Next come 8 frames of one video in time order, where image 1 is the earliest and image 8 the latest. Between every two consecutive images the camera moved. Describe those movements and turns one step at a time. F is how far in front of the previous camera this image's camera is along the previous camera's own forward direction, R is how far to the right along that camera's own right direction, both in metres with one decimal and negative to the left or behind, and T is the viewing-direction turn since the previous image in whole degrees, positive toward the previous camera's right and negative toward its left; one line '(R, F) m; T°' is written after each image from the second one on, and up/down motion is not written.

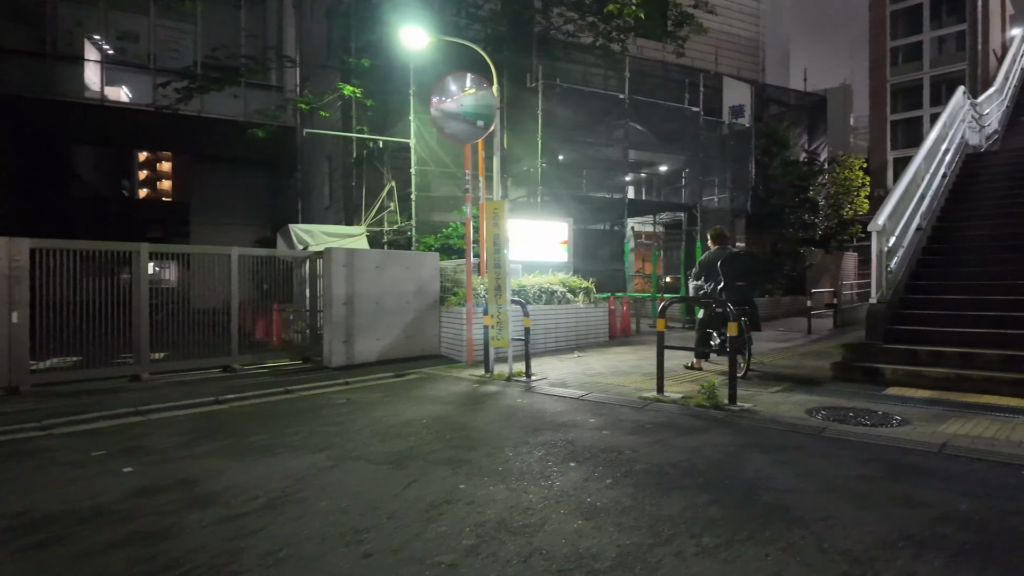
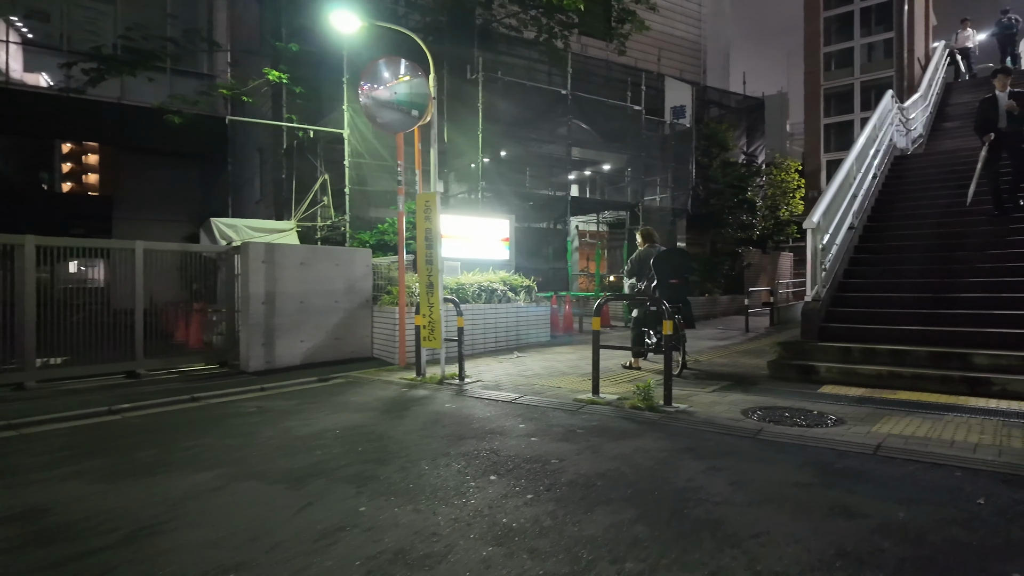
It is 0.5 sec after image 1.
(+0.2, +0.3) m; +5°
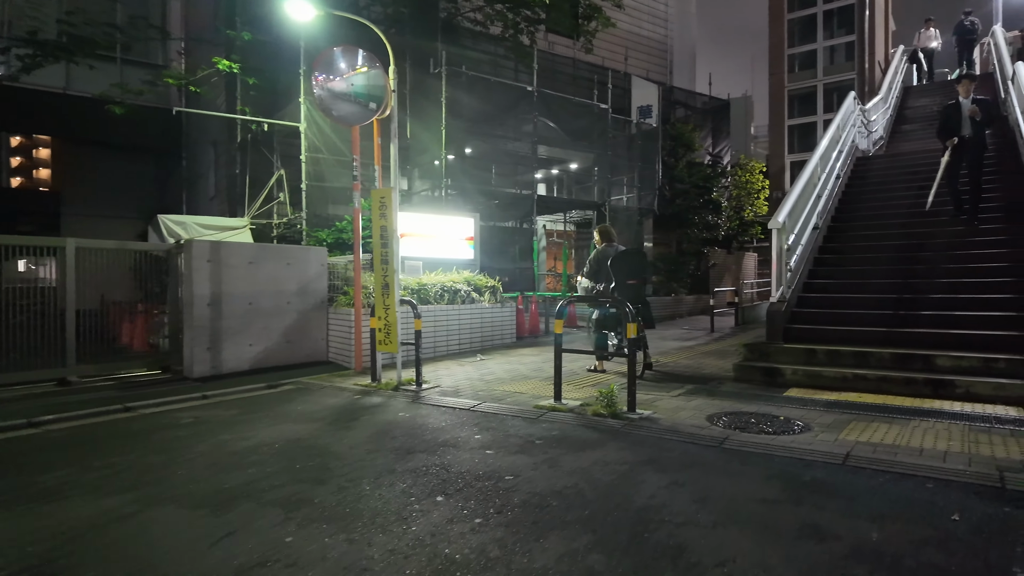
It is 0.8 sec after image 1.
(+0.1, +0.3) m; +3°
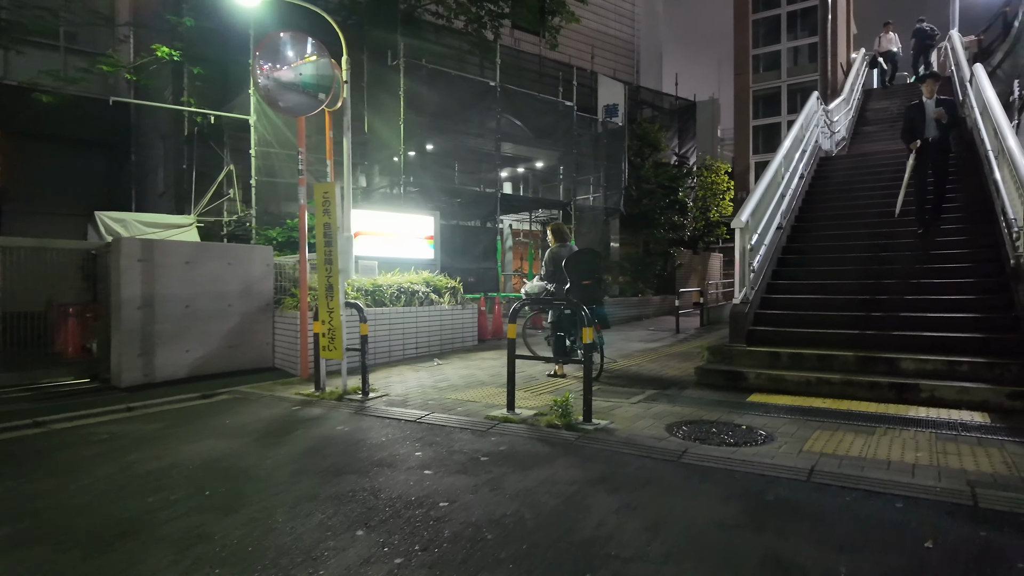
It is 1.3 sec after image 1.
(+0.2, +0.3) m; +3°
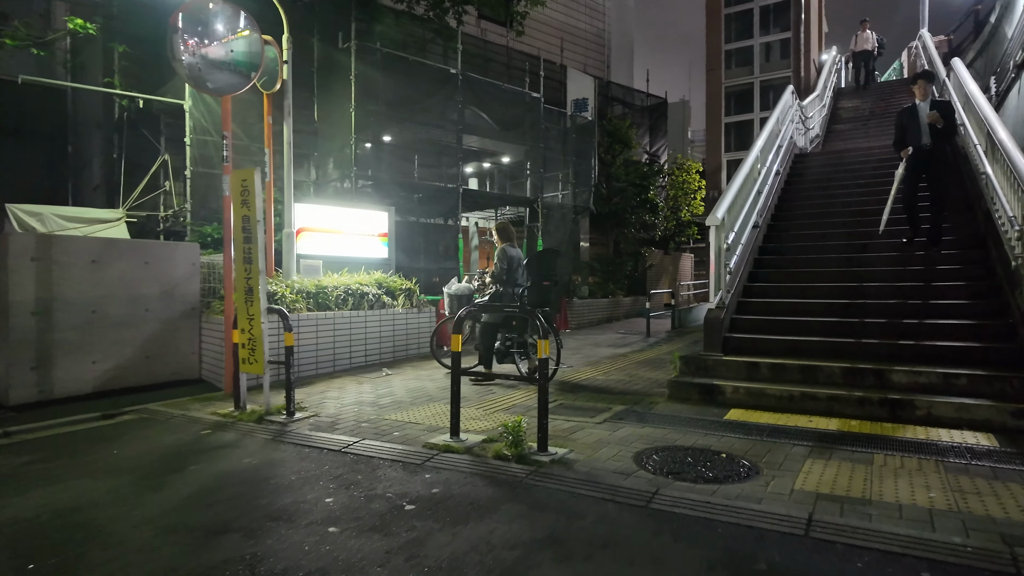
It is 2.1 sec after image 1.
(+0.2, +0.7) m; +3°
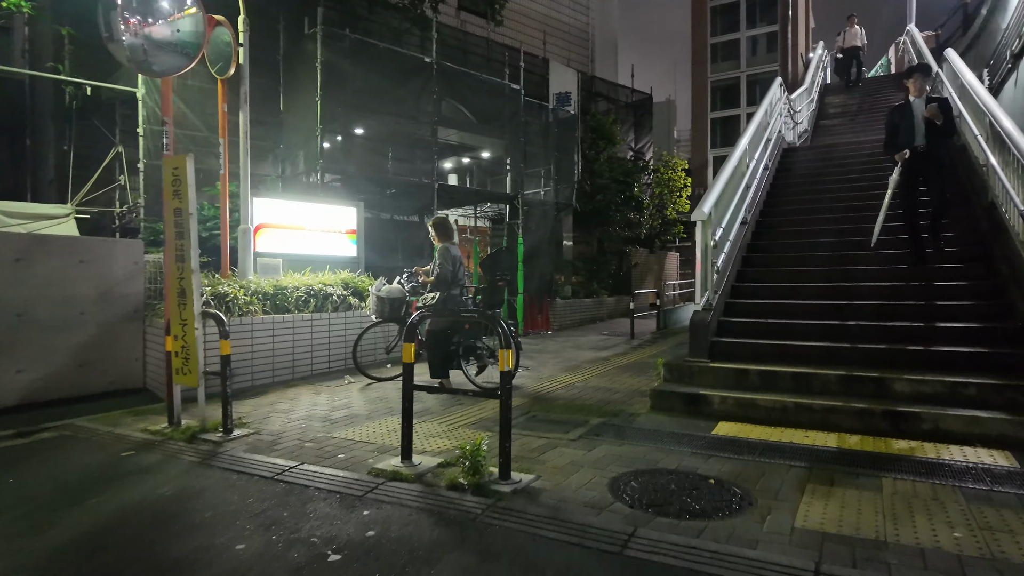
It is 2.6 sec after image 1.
(+0.2, +0.5) m; +1°
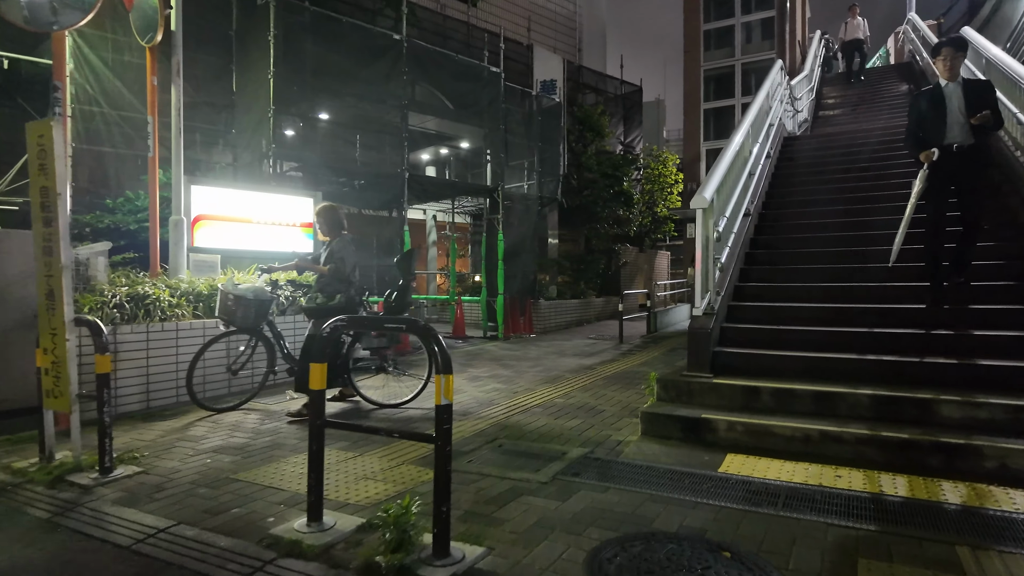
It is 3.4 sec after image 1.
(+0.2, +0.9) m; +1°
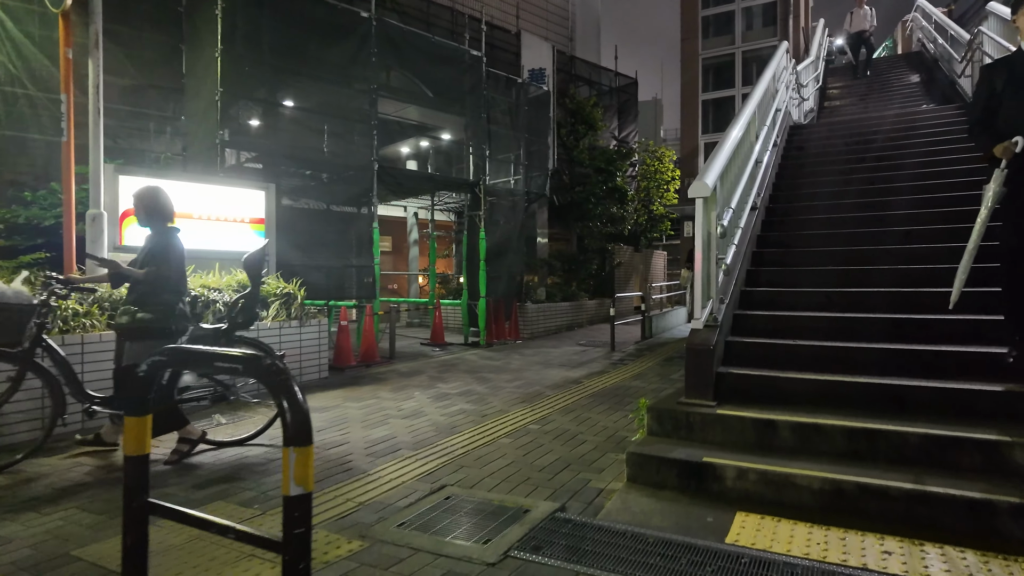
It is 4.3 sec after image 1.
(+0.3, +0.9) m; 0°
